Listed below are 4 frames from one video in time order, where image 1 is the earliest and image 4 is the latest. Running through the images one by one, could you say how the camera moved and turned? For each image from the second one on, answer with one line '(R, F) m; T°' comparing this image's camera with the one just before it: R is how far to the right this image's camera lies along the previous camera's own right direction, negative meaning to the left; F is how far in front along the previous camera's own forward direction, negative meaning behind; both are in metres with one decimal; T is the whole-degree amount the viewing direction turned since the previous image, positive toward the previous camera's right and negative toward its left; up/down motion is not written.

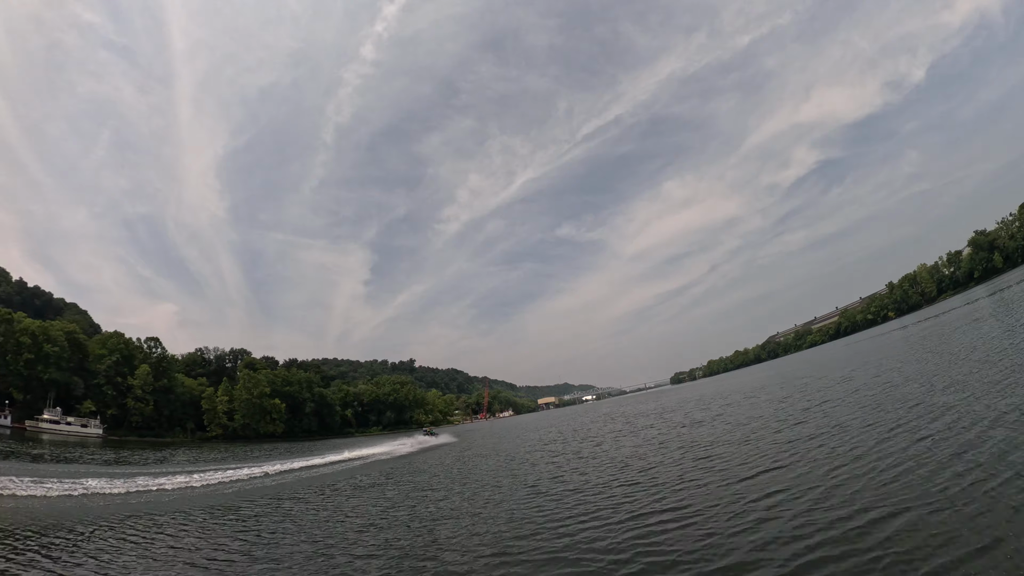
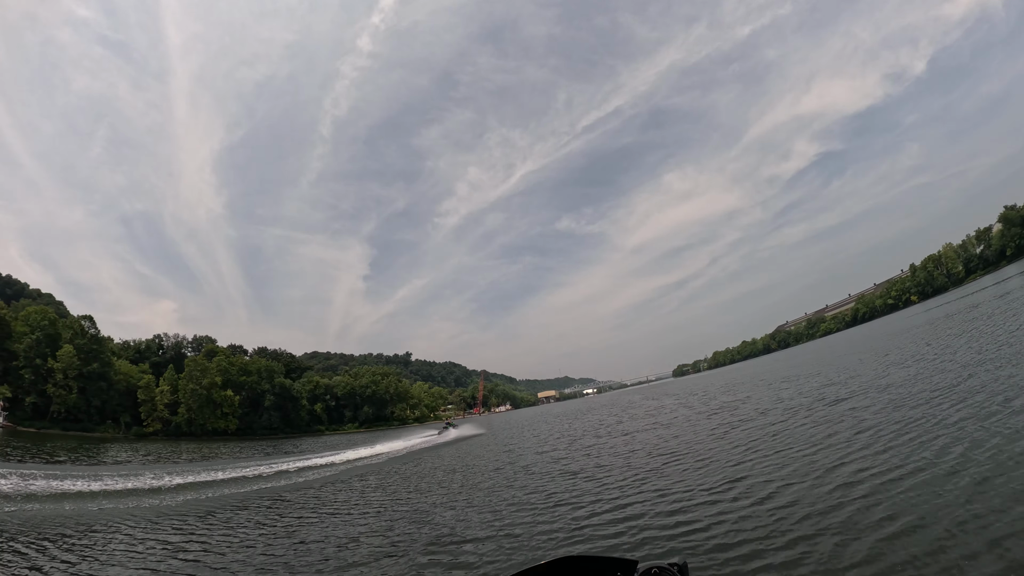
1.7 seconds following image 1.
(+0.6, +4.0) m; 0°
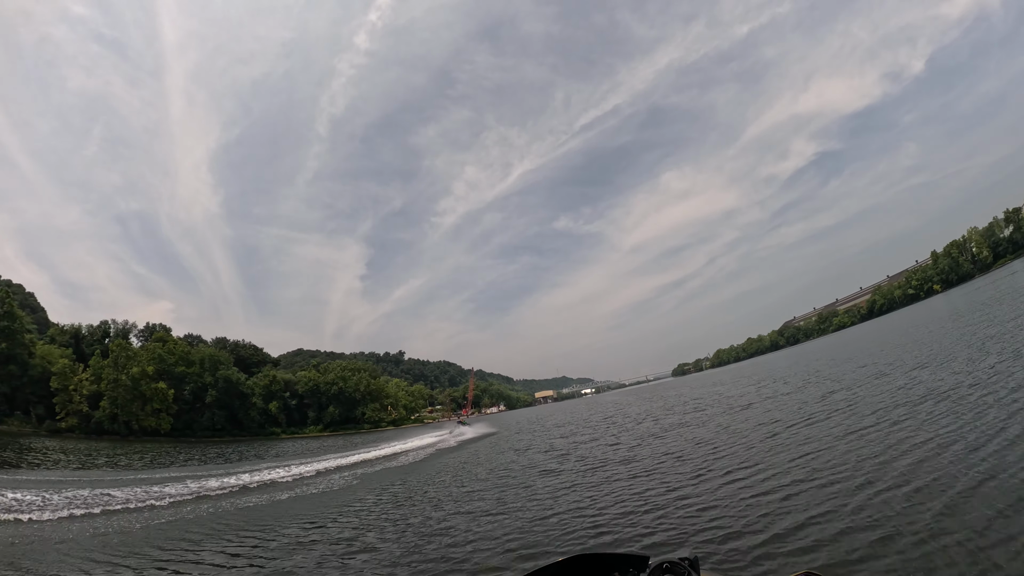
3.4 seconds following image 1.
(+0.6, +4.0) m; 0°
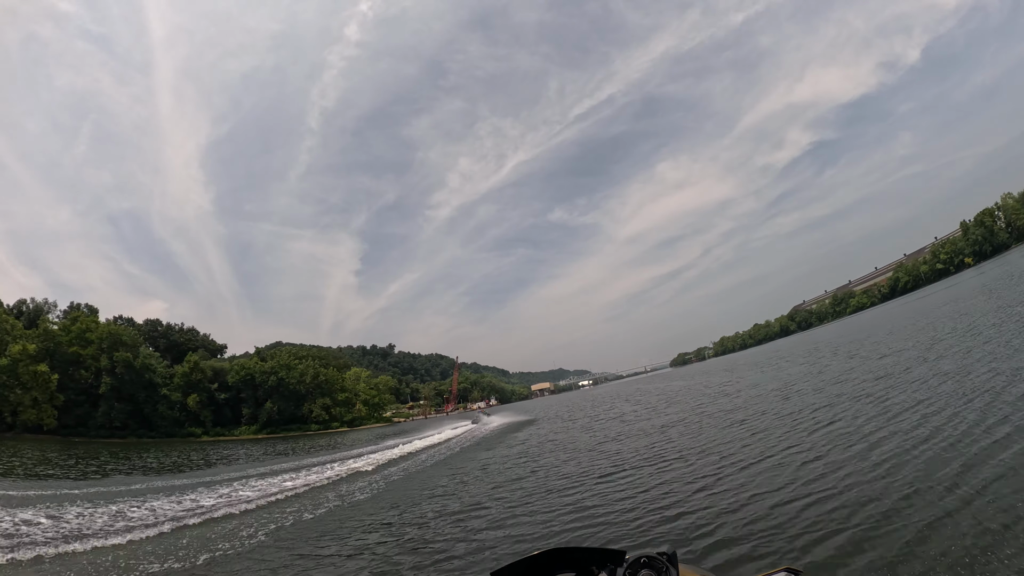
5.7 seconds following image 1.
(+0.8, +5.2) m; 0°
